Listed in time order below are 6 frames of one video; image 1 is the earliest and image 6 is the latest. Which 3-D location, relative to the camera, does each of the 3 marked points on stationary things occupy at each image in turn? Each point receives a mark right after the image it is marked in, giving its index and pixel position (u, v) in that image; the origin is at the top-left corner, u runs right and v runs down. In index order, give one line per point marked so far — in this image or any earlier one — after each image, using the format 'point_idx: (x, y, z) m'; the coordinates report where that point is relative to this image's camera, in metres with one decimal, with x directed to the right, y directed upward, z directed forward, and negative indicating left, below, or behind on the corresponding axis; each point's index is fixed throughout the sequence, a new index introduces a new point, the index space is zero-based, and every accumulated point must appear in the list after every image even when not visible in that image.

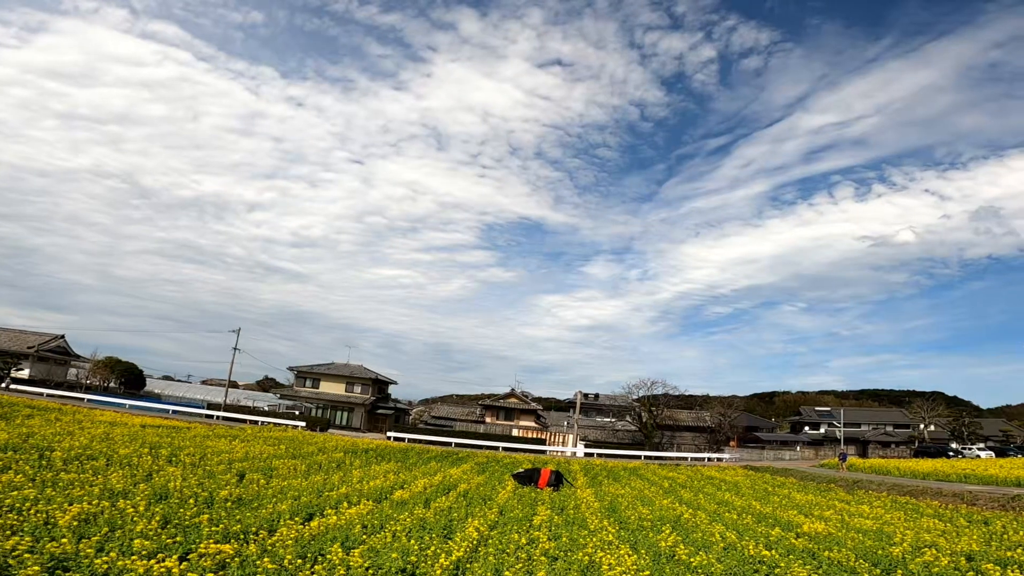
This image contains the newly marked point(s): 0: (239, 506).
0: (-4.9, -3.8, +10.4) m
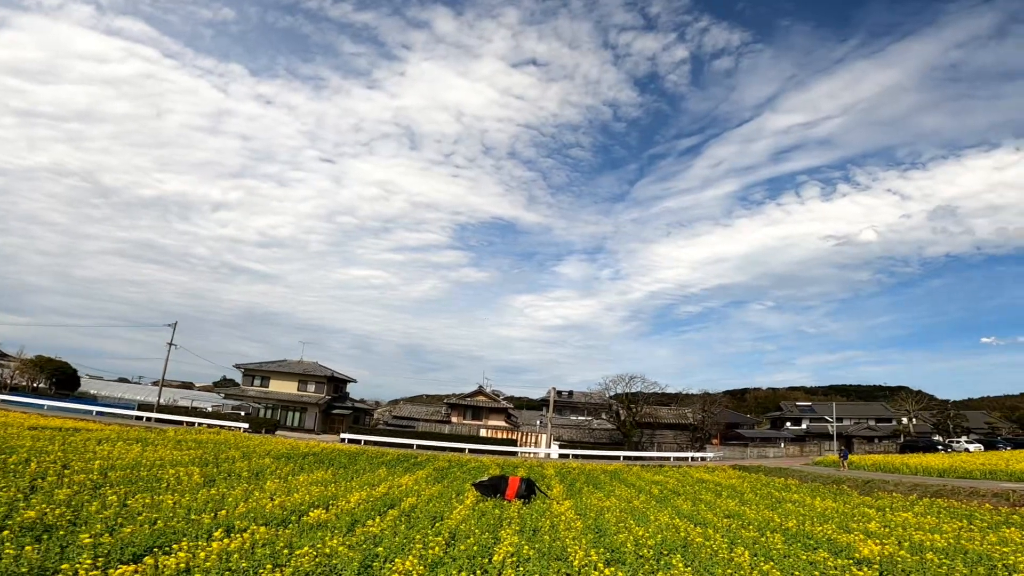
0: (-5.5, -2.9, +6.7) m
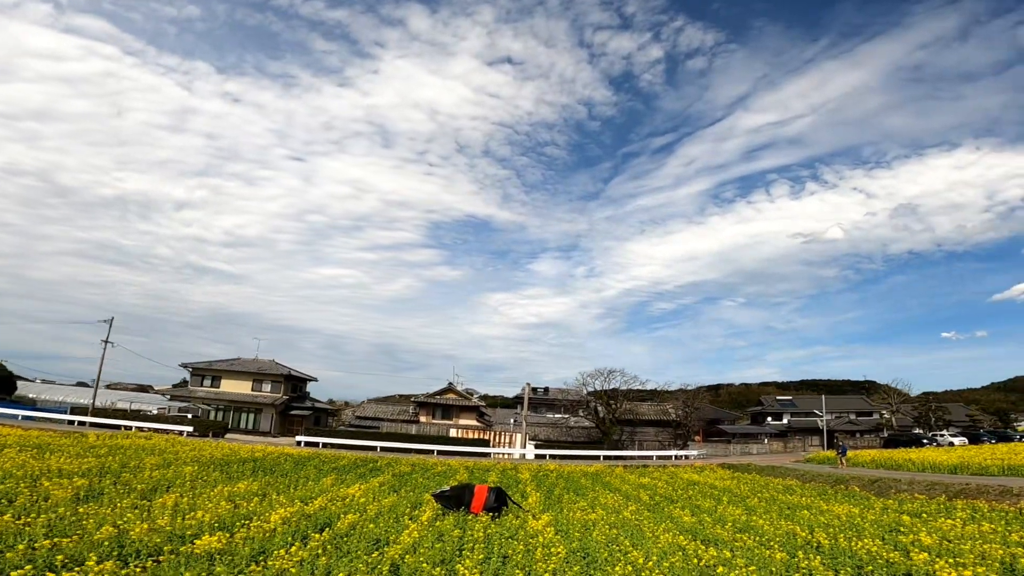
0: (-5.9, -2.3, +3.8) m
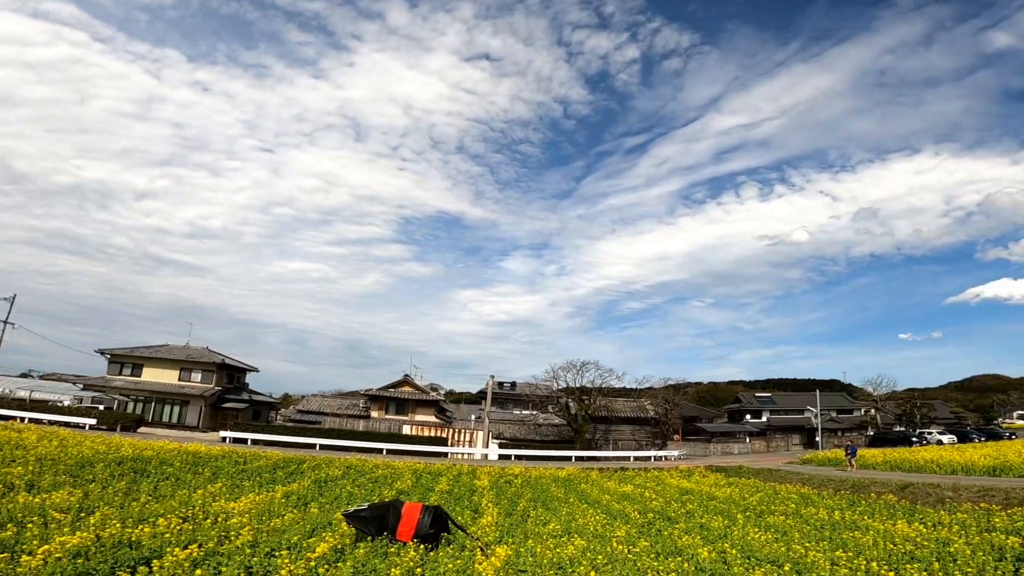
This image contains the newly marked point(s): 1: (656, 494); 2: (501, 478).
0: (-6.3, -1.3, -0.3) m
1: (+3.9, -5.6, +16.1) m
2: (-0.3, -5.6, +17.4) m
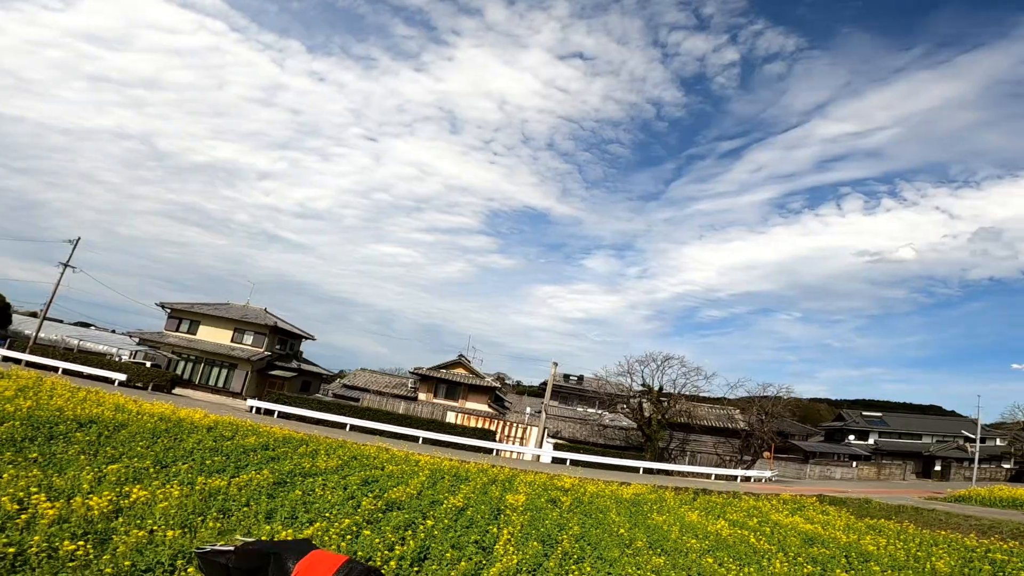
0: (-7.2, +0.2, -3.9) m
1: (+4.8, -4.8, +11.0) m
2: (+0.8, -4.5, +12.9) m
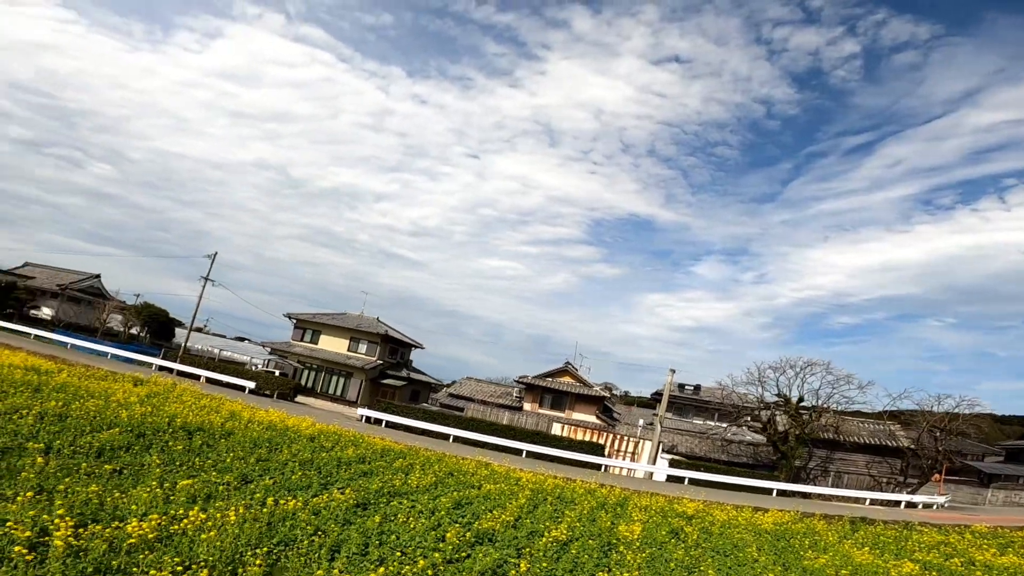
0: (-8.1, +0.3, -4.0) m
1: (+6.5, -4.5, +8.4) m
2: (+2.9, -4.4, +11.0) m
